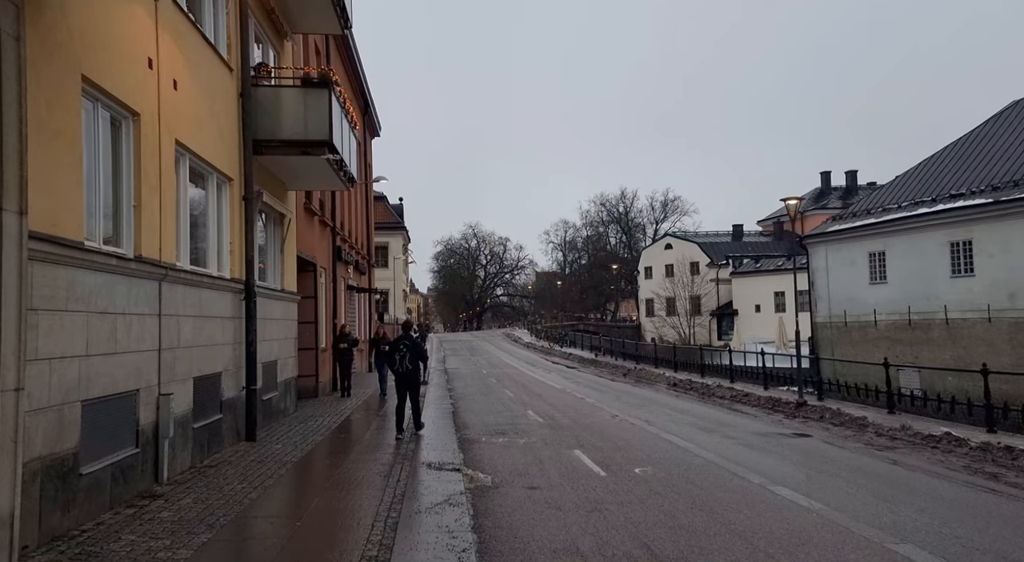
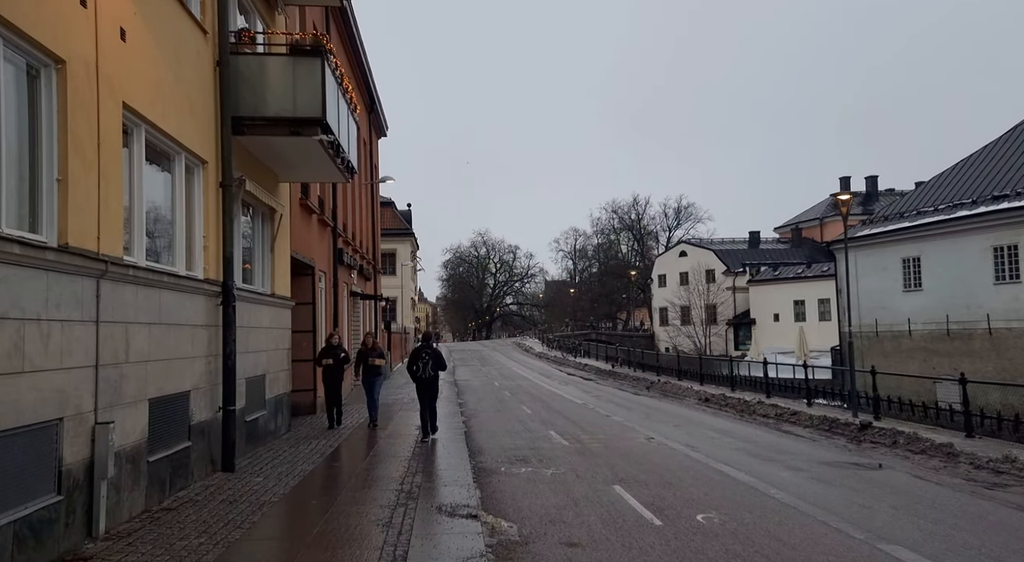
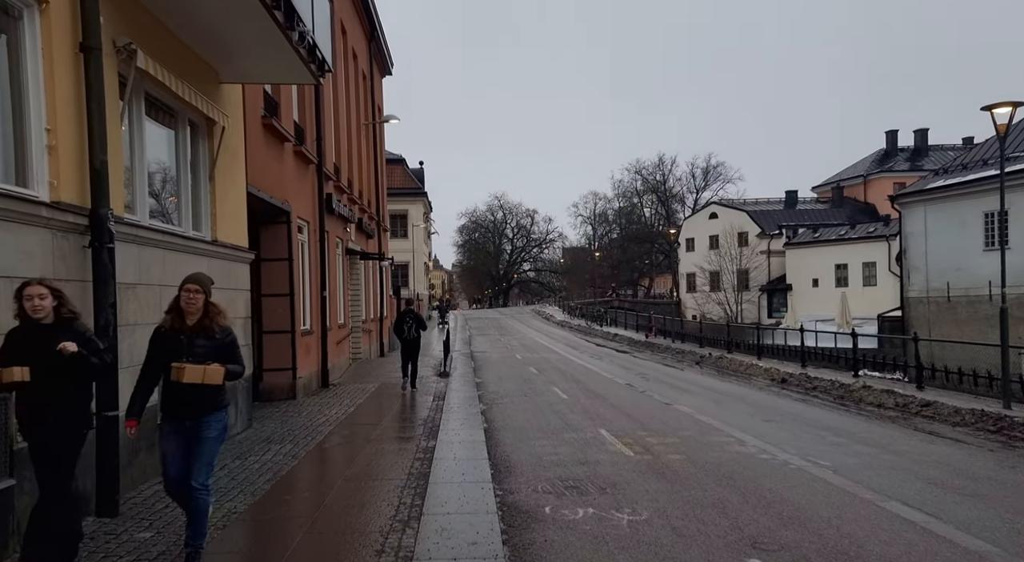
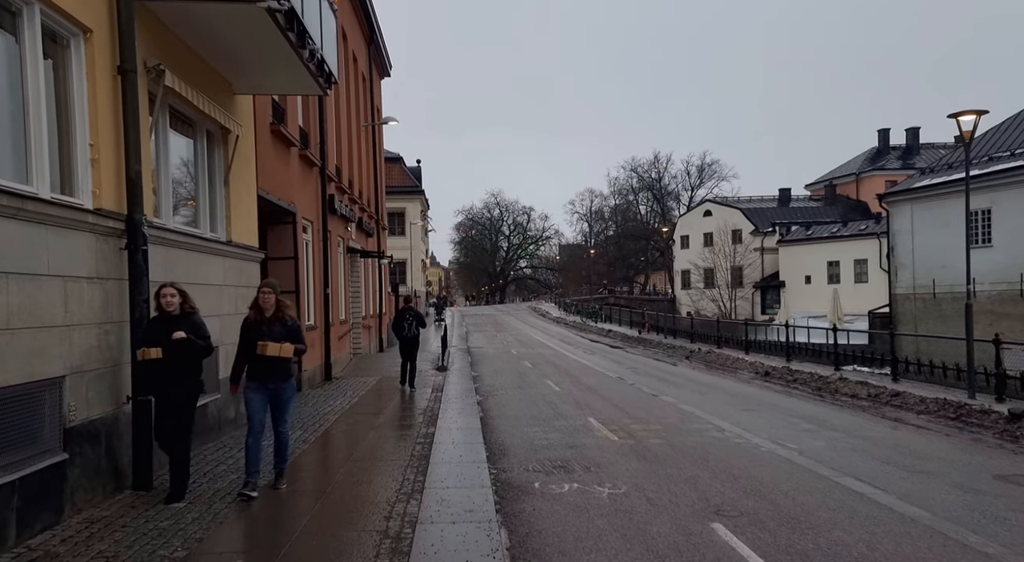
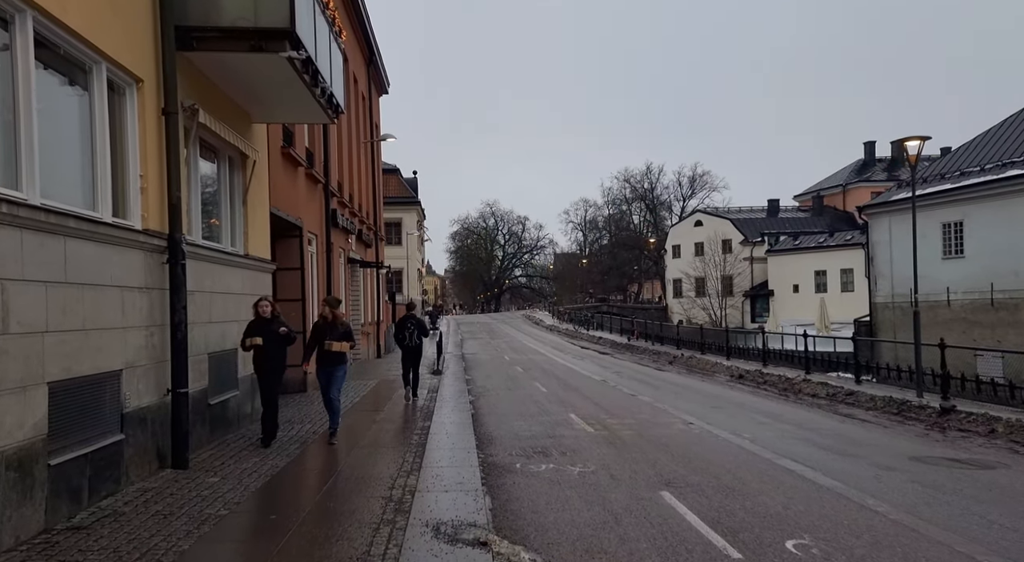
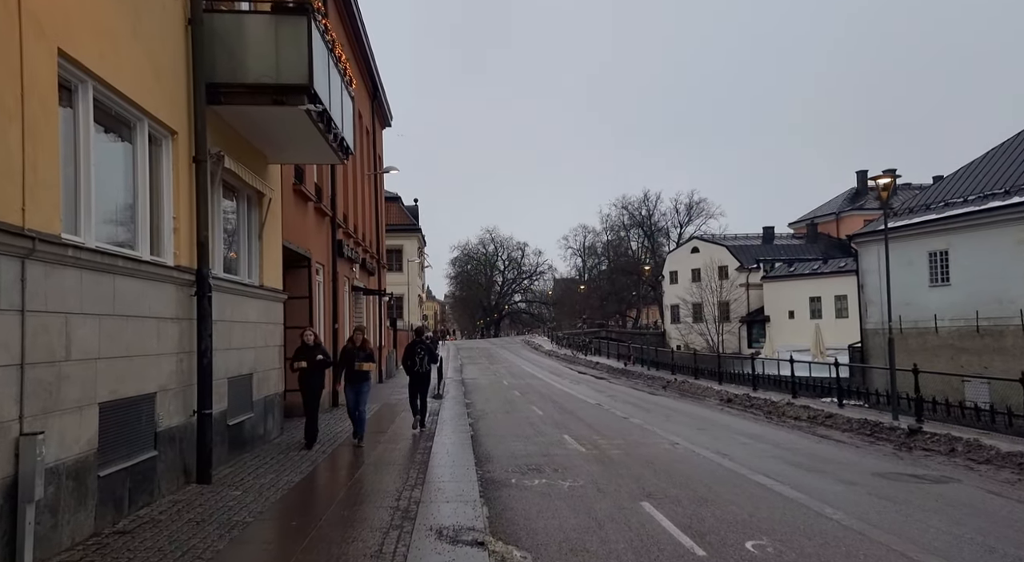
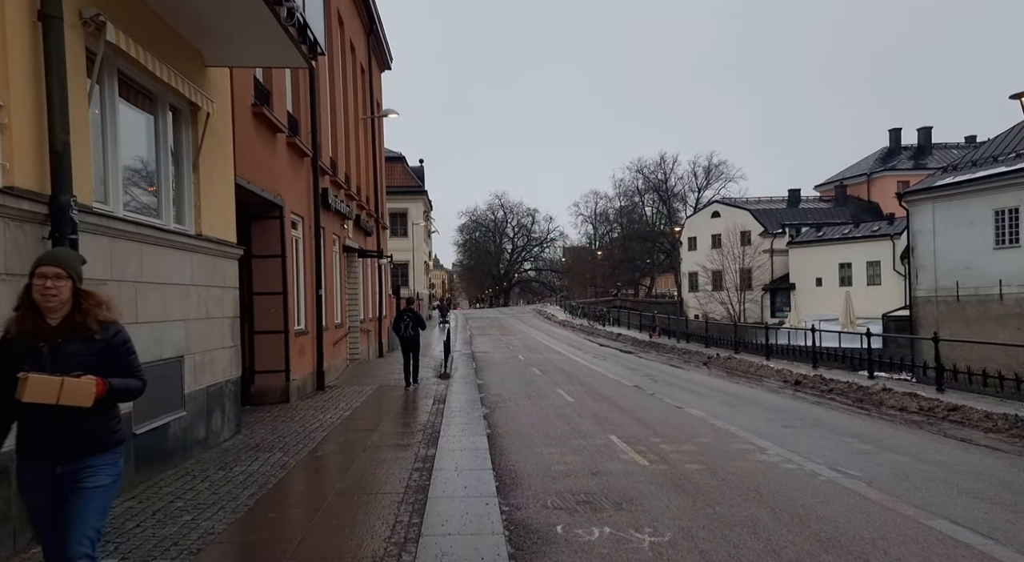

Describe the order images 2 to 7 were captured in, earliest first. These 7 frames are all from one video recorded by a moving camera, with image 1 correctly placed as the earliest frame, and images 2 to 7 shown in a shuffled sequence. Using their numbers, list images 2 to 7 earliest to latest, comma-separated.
2, 6, 5, 4, 3, 7
